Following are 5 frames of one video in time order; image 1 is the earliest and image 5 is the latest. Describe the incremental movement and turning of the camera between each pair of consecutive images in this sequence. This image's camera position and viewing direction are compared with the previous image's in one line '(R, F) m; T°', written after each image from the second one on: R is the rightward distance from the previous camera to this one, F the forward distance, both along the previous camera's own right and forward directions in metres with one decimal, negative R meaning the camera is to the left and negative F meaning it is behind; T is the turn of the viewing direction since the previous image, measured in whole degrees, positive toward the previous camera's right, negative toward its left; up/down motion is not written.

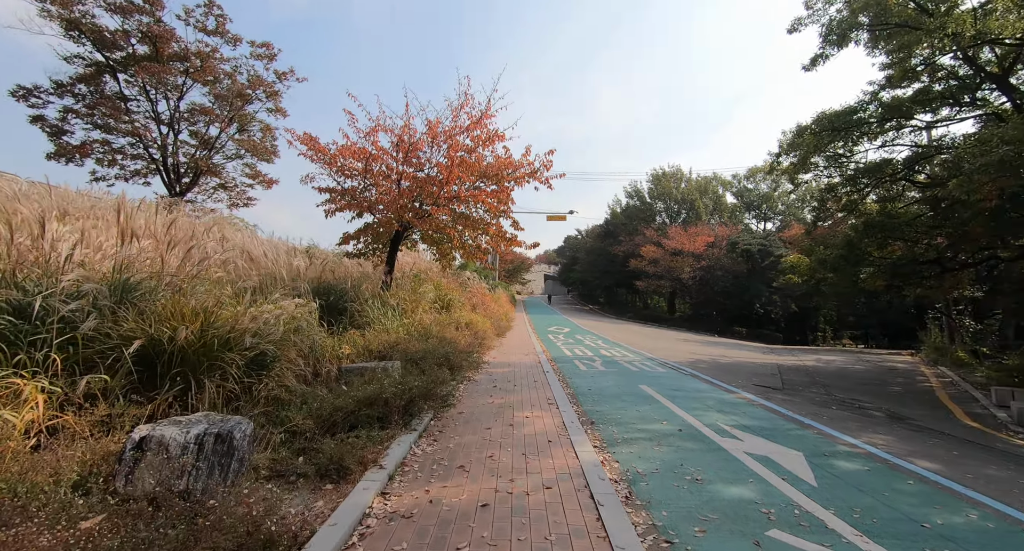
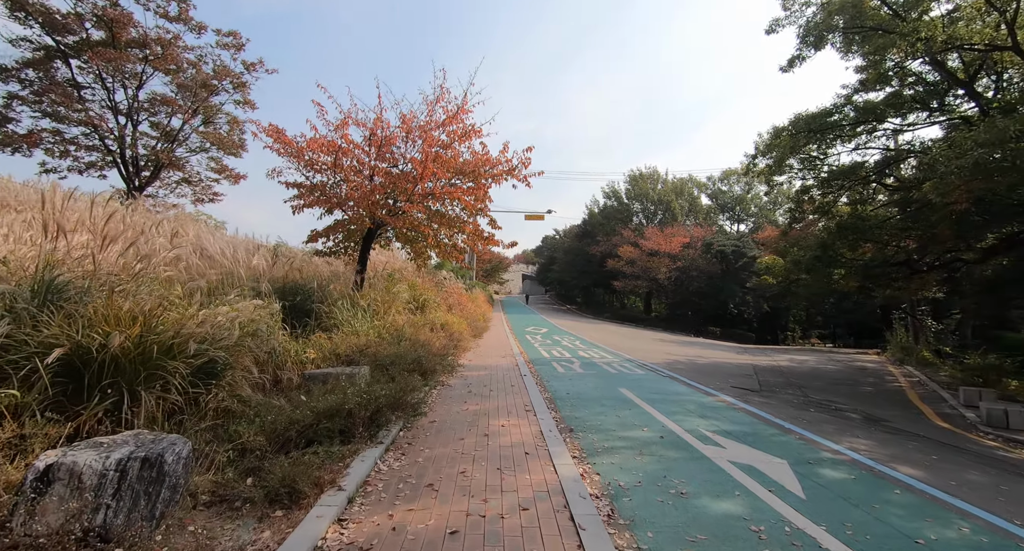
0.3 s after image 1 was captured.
(0.0, +0.3) m; +2°
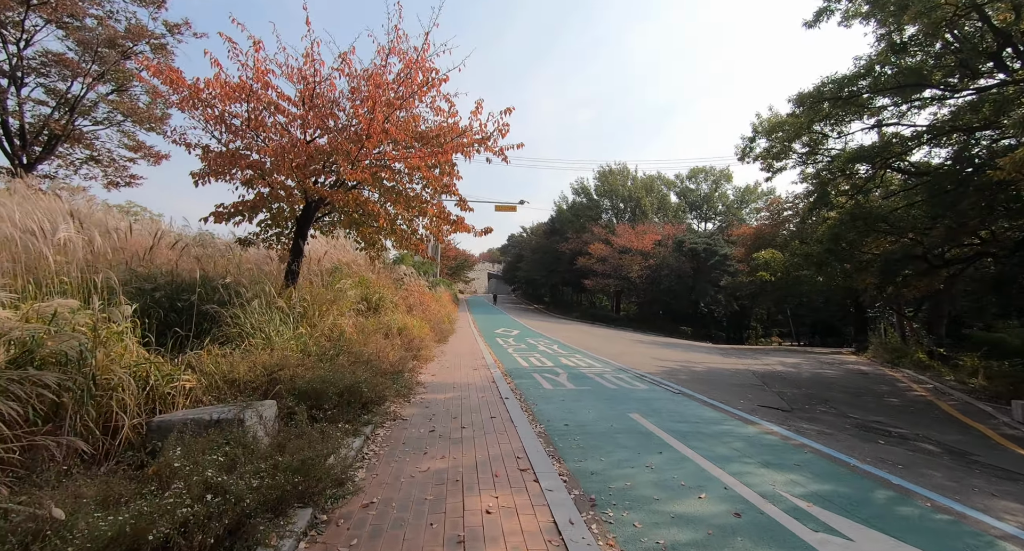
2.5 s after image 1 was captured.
(-0.2, +2.2) m; +4°
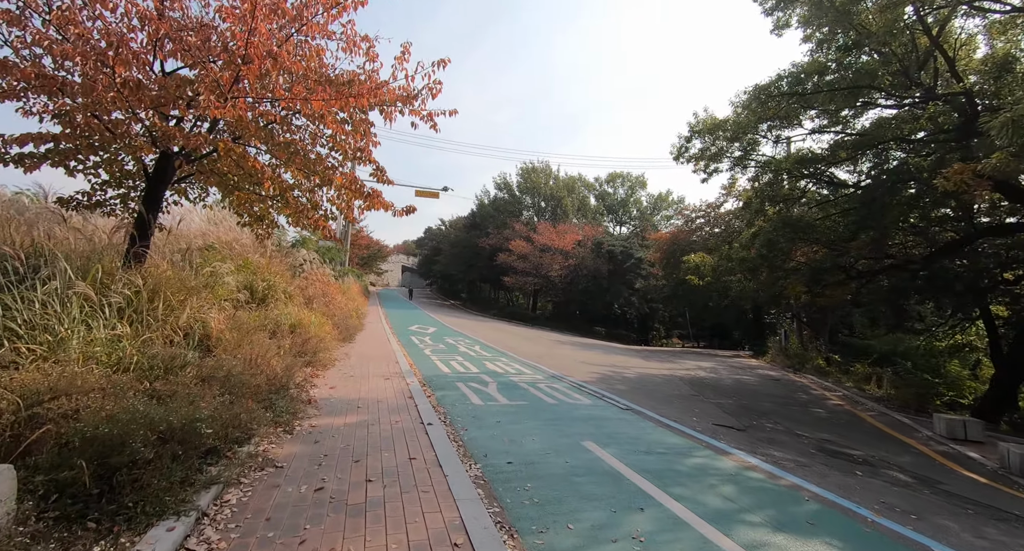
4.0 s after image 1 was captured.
(-0.2, +1.5) m; +9°
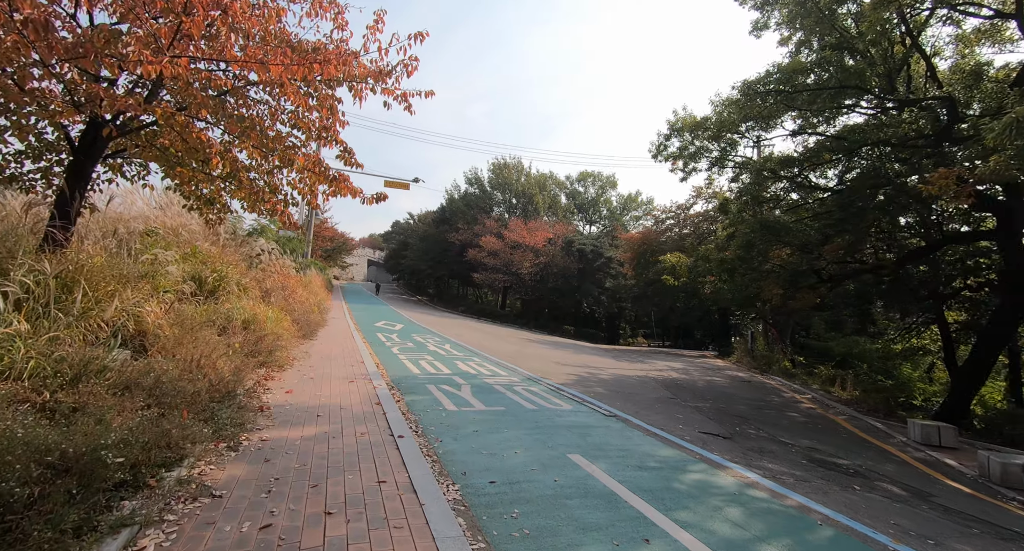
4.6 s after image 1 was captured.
(-0.1, +0.6) m; +4°
